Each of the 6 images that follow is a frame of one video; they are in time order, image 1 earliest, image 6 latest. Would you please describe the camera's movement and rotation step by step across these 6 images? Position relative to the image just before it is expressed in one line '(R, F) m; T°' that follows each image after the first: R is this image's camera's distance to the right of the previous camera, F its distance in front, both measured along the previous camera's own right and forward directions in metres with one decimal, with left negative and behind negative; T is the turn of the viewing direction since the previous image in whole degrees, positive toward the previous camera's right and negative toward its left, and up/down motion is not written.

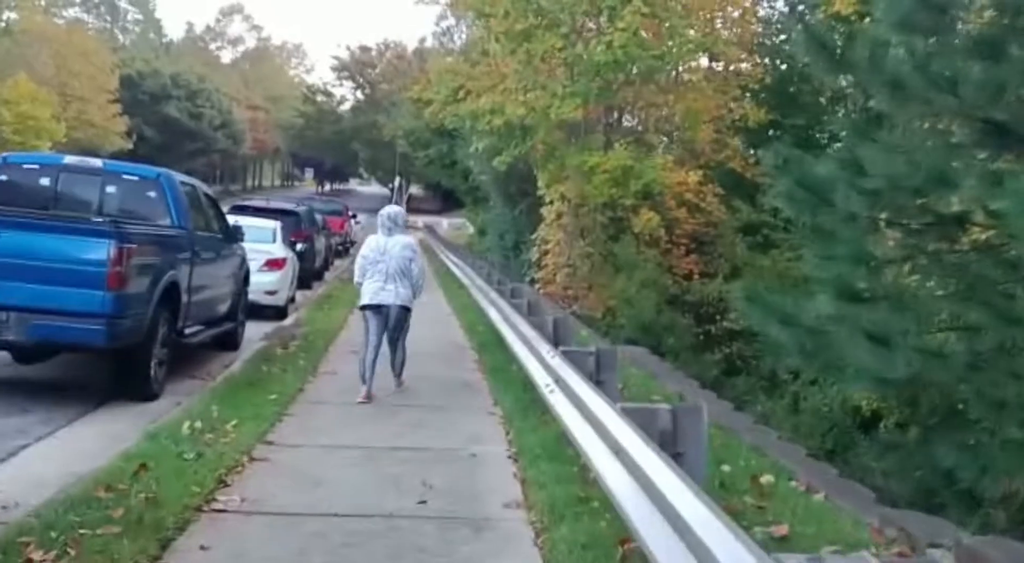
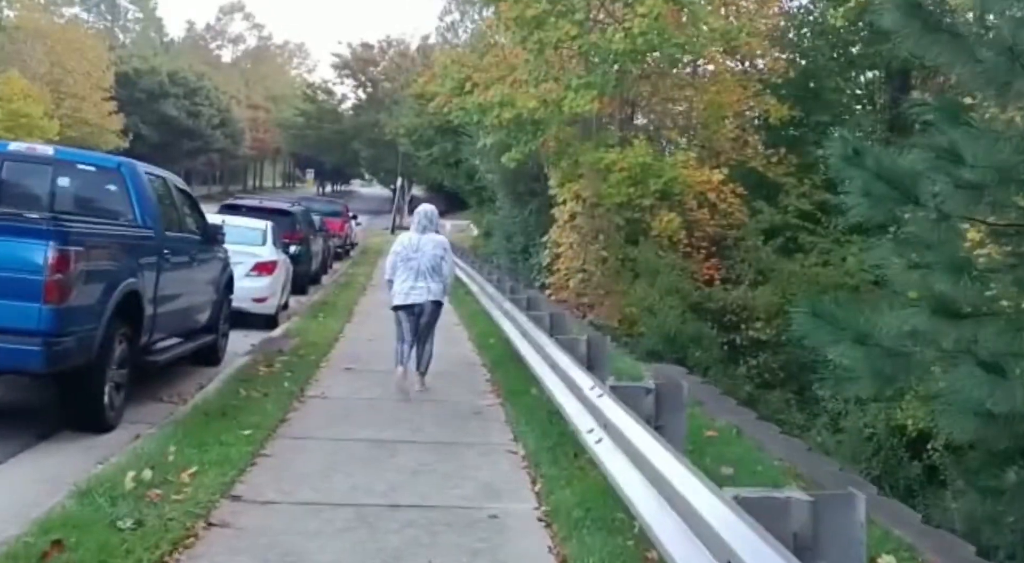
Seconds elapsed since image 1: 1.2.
(-0.2, +1.7) m; 0°
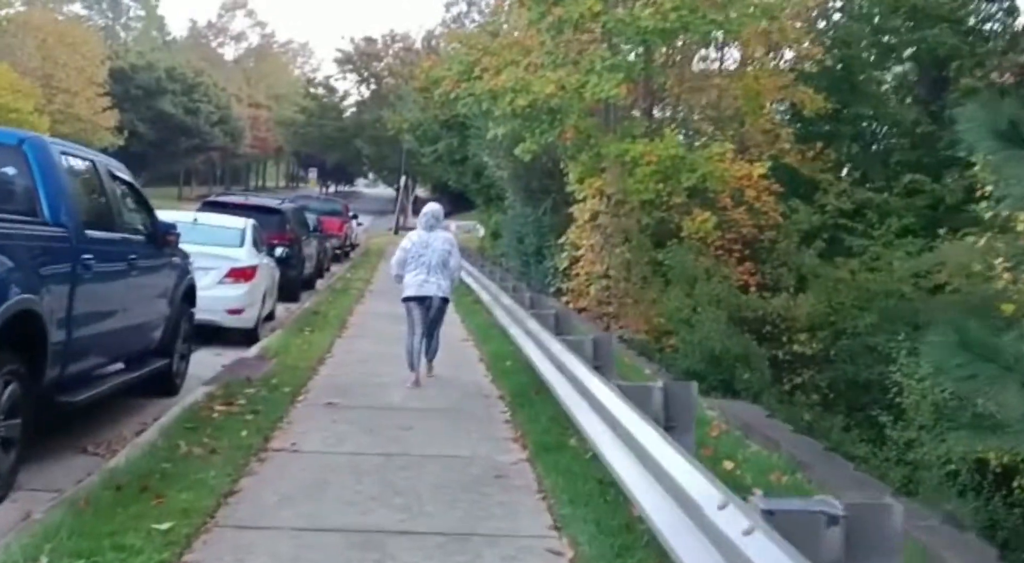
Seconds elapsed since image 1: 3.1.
(-0.2, +2.5) m; 0°
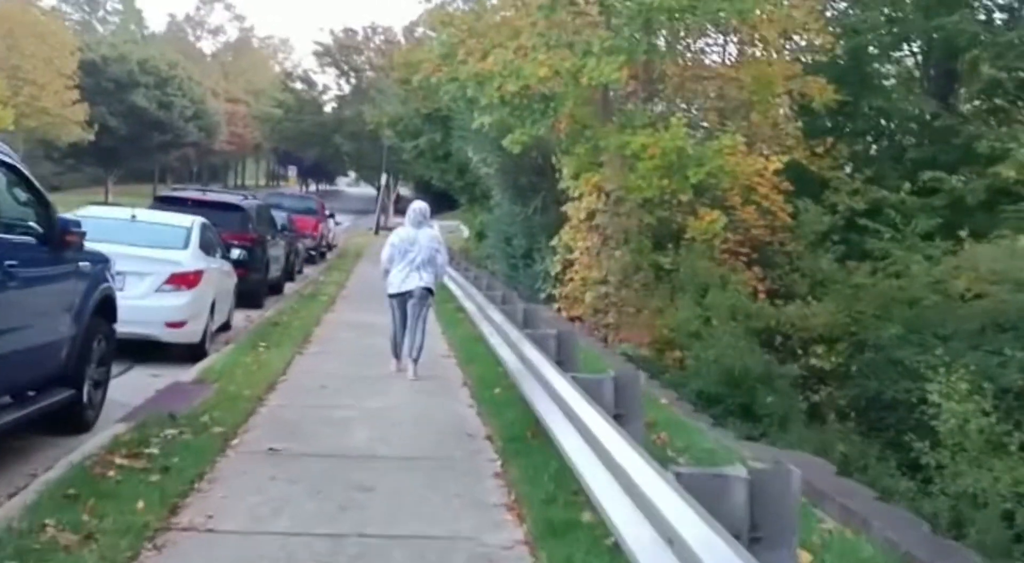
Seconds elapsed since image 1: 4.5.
(-0.1, +2.0) m; +1°
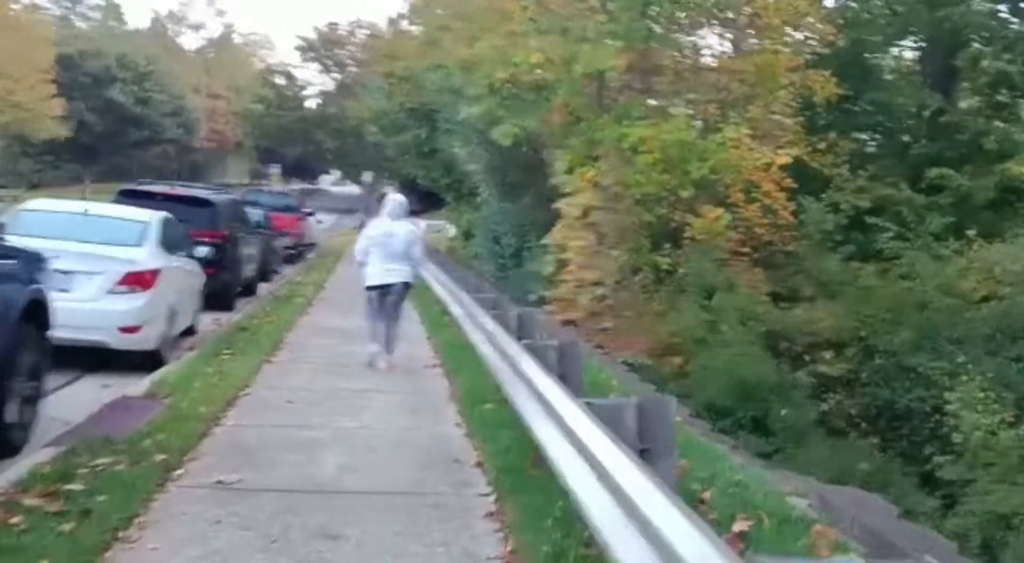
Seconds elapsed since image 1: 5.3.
(-0.1, +1.2) m; +1°
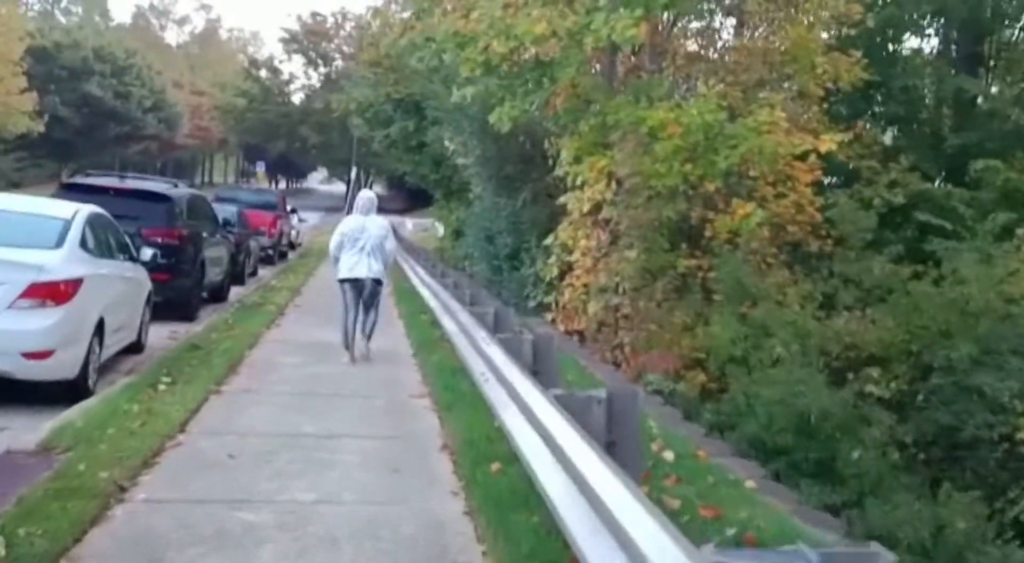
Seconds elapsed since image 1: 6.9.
(-0.2, +2.3) m; +1°
